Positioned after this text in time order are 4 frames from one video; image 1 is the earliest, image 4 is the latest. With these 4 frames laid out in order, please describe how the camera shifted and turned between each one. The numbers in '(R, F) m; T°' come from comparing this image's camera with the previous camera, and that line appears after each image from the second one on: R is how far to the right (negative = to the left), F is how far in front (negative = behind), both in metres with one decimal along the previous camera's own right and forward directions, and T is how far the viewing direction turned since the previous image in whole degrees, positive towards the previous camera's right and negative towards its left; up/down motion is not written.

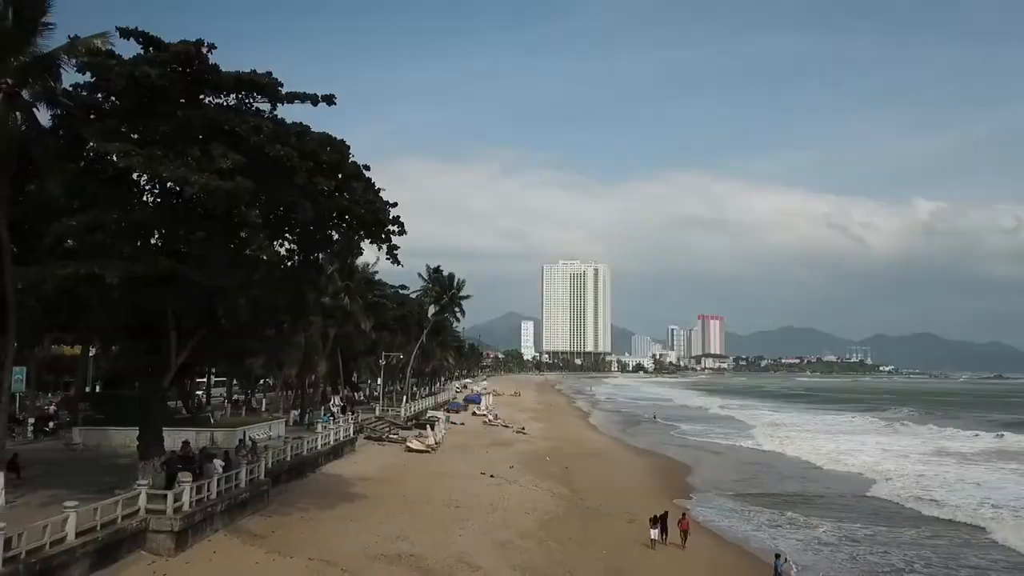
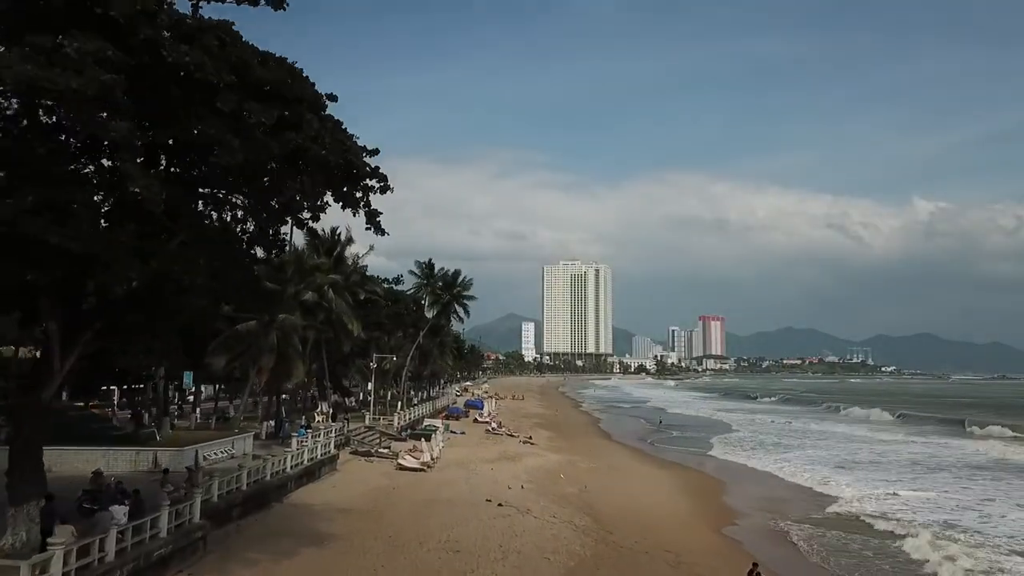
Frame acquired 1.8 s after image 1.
(-0.3, +4.5) m; 0°
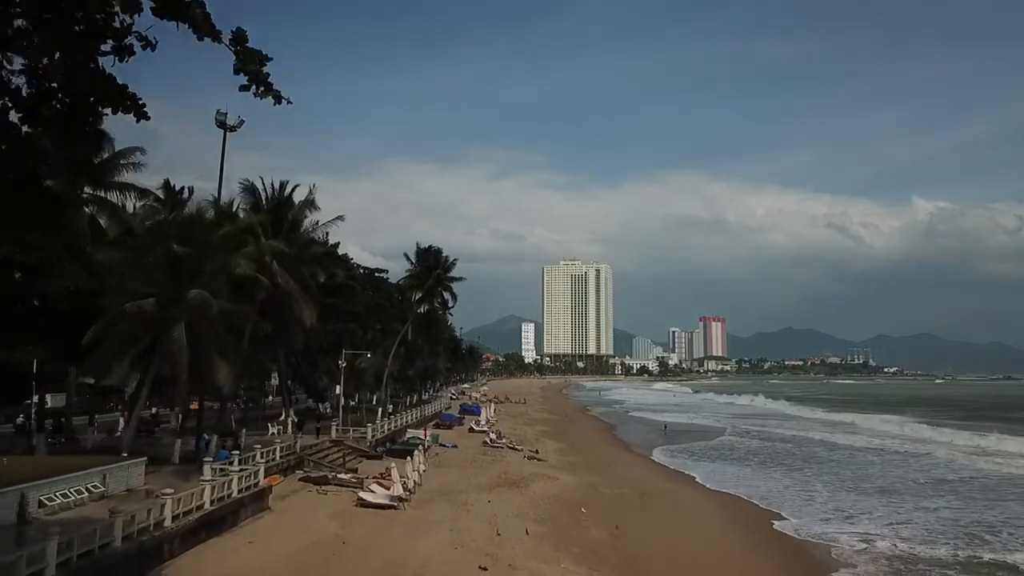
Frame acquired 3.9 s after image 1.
(-0.1, +7.3) m; 0°
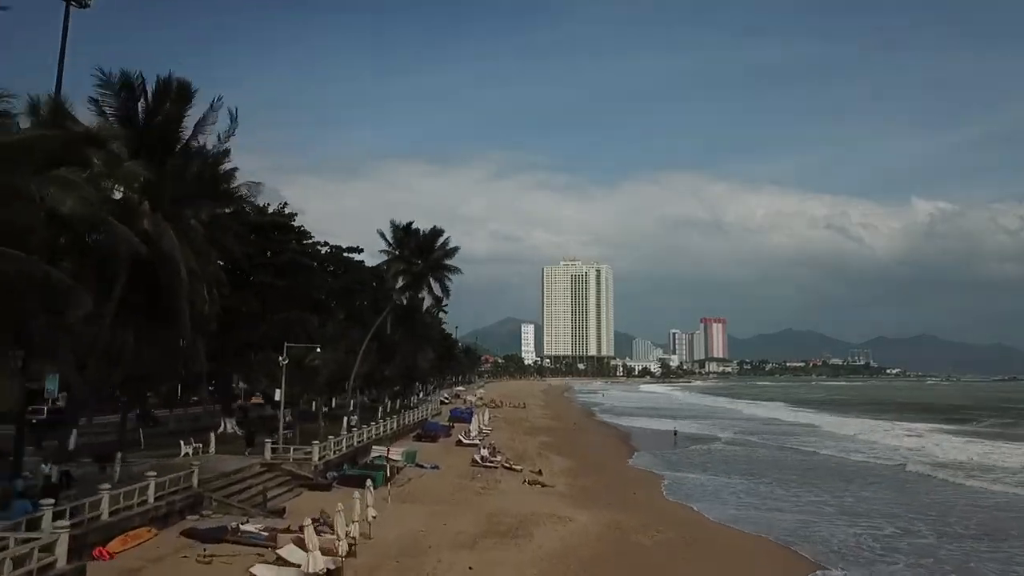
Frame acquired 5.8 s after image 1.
(+0.1, +7.5) m; 0°
